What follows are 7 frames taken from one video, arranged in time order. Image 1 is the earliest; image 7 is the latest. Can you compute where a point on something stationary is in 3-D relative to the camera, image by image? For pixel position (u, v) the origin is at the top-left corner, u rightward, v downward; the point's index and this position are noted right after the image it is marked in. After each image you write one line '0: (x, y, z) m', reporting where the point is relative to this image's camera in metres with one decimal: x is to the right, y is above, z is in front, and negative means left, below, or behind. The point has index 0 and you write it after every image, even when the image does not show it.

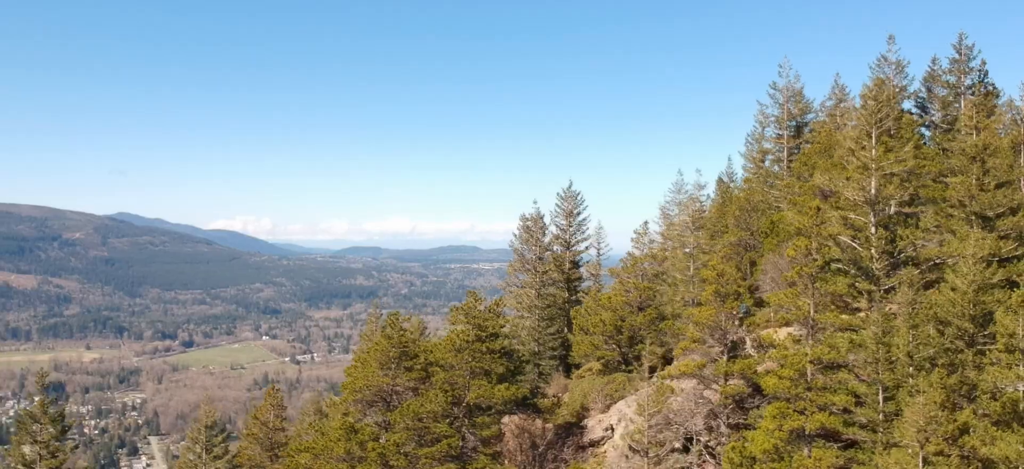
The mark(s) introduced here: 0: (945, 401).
0: (+11.7, -4.6, +14.9) m
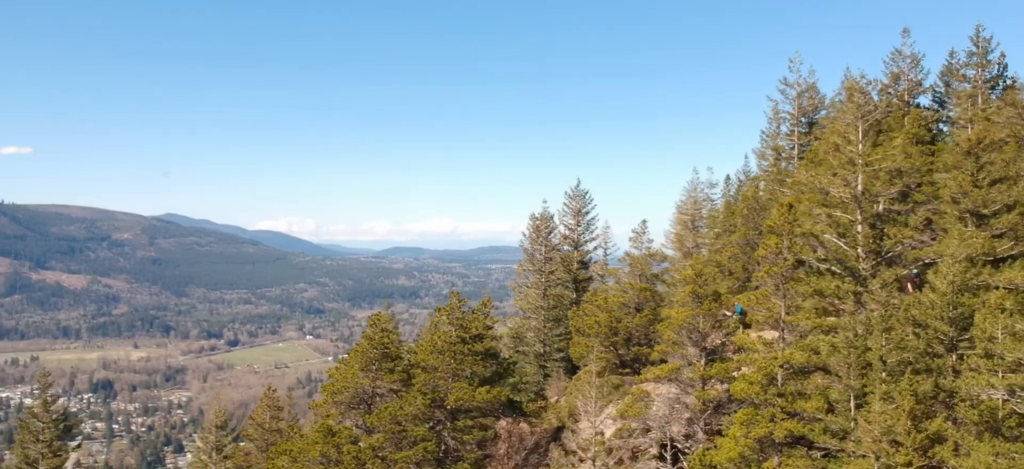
0: (+10.3, -4.6, +14.0) m
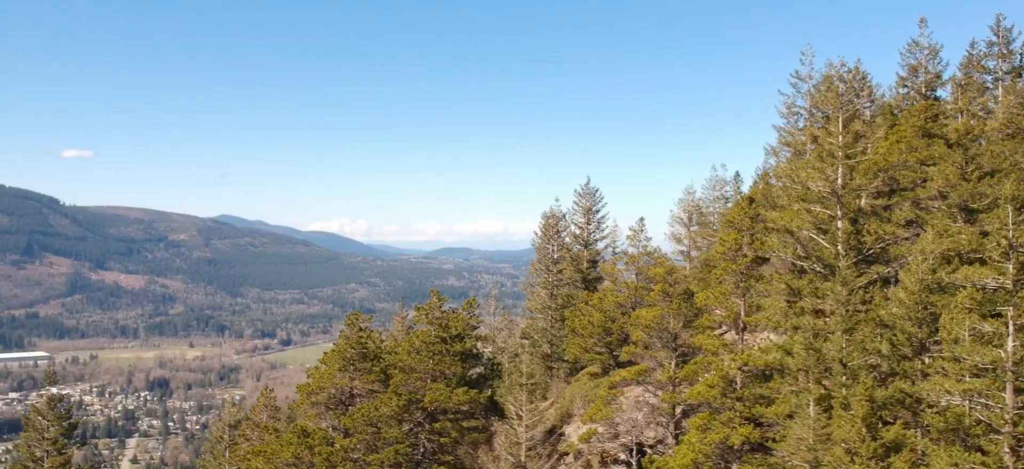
0: (+8.6, -4.4, +13.1) m
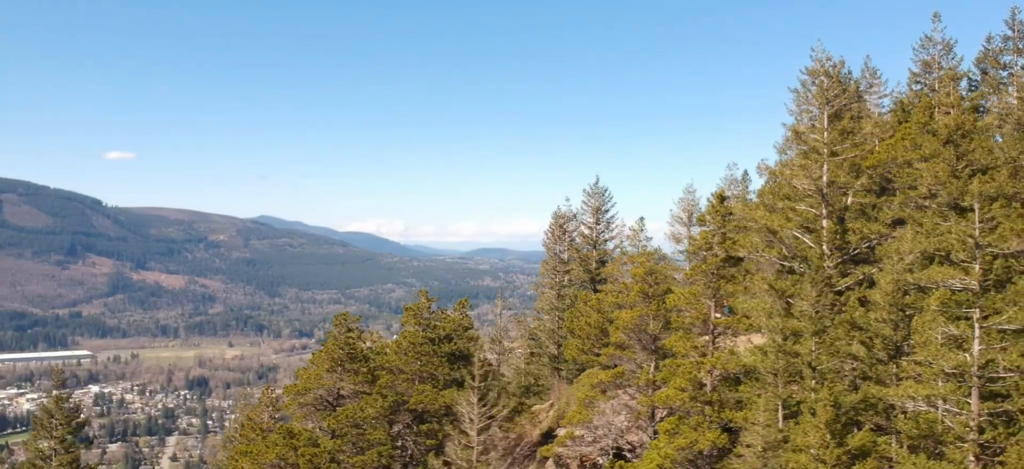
0: (+7.5, -4.4, +12.7) m
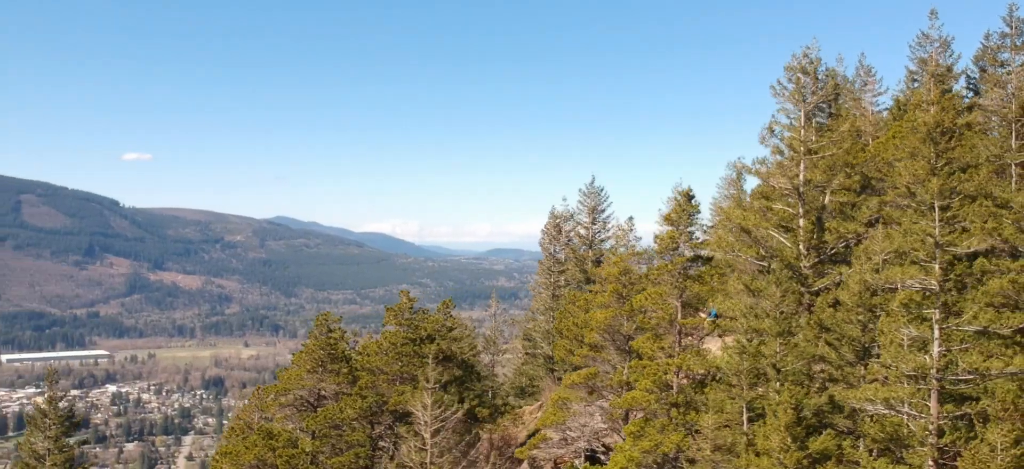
0: (+6.4, -4.4, +12.4) m
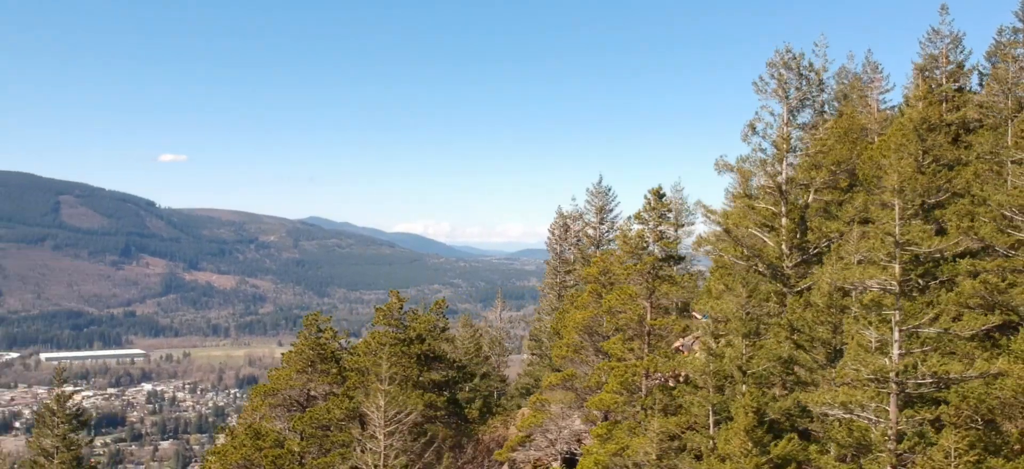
0: (+5.5, -4.4, +12.1) m
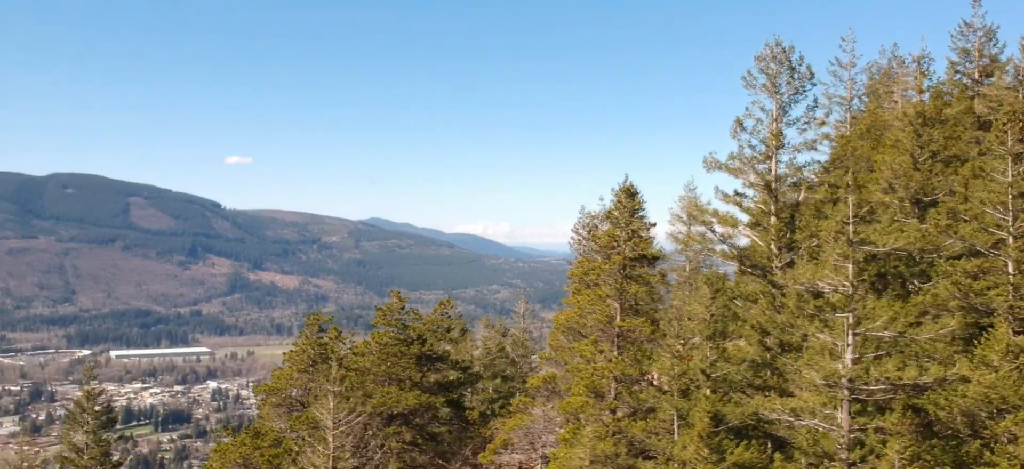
0: (+4.4, -4.4, +11.8) m
